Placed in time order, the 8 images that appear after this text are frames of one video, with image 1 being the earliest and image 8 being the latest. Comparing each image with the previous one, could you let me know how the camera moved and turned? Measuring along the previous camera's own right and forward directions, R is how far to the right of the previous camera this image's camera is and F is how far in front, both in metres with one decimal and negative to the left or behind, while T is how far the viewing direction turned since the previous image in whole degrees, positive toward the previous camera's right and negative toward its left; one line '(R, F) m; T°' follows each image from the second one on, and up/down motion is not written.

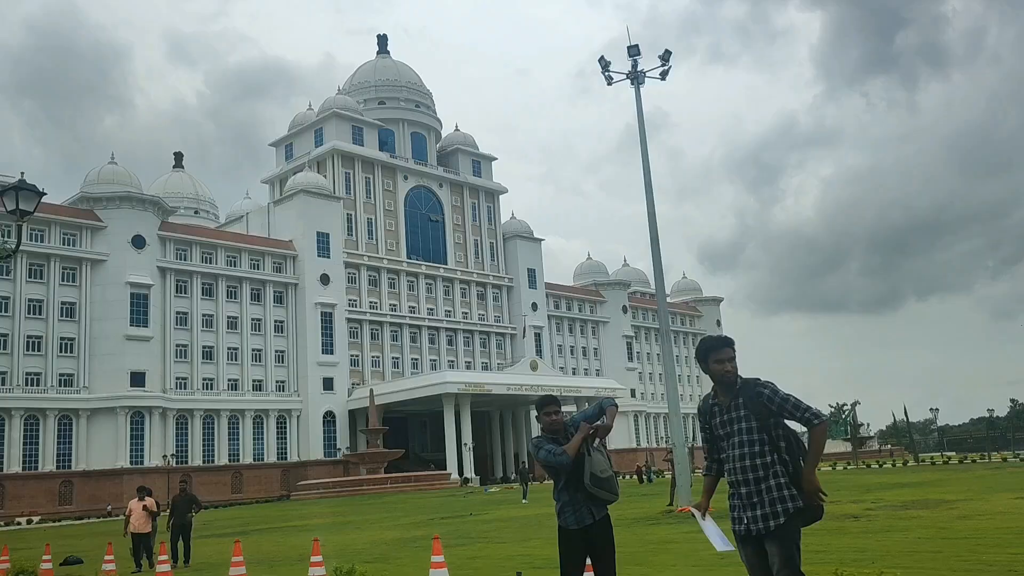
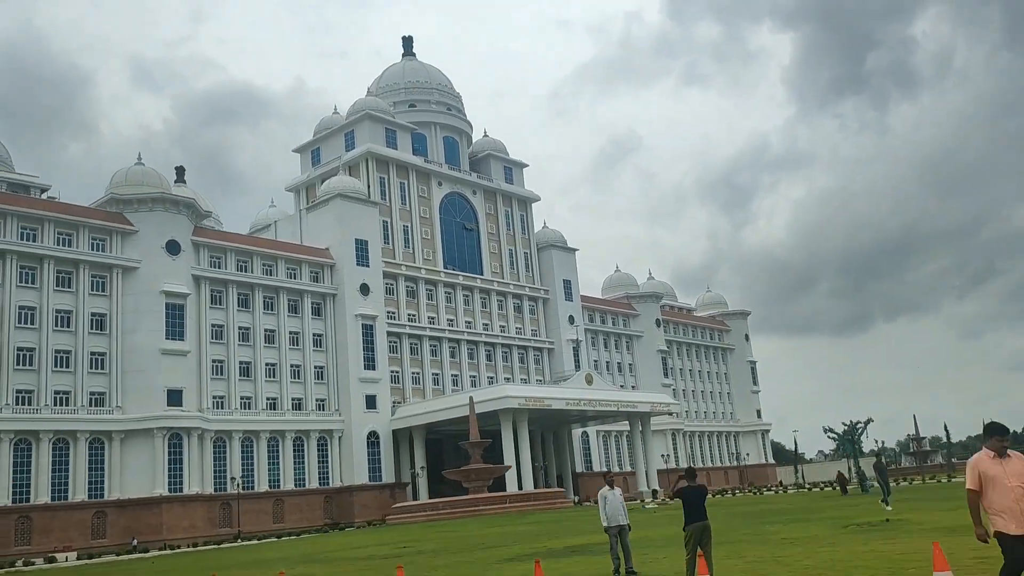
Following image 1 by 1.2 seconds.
(-5.6, +4.3) m; +2°
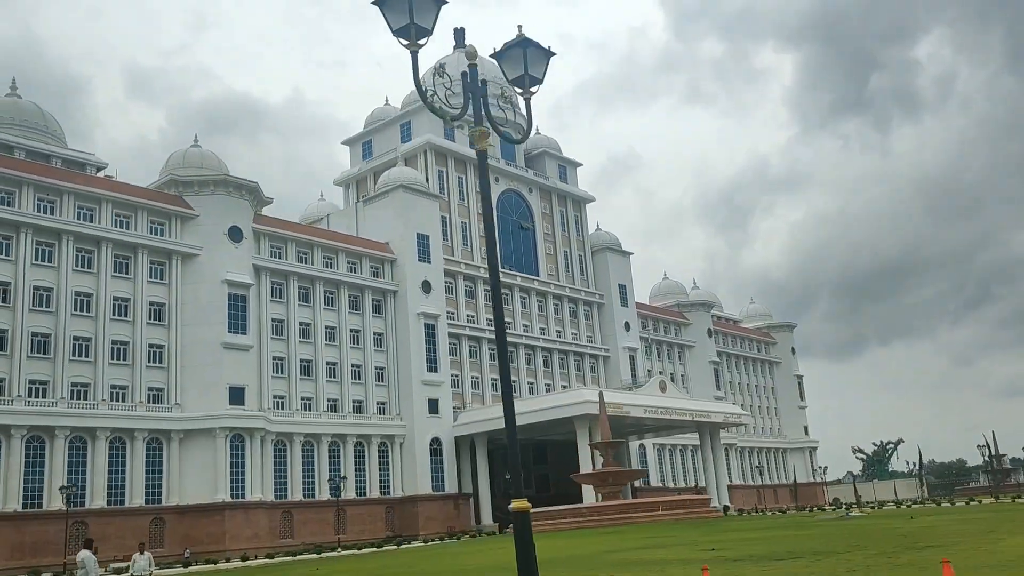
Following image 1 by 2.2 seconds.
(-5.0, +3.6) m; +1°
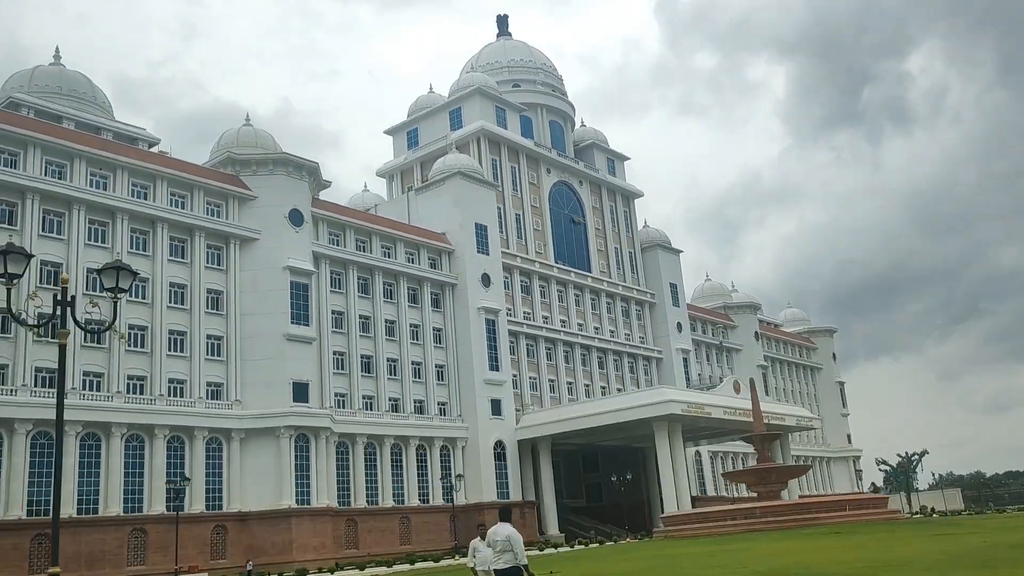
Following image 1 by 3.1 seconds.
(-4.7, +3.6) m; +1°
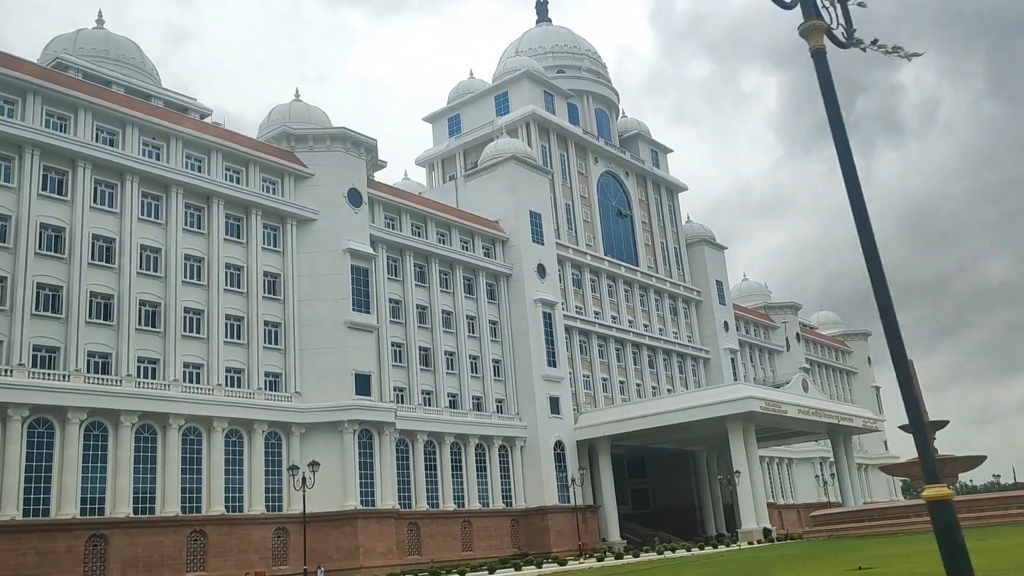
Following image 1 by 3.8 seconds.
(-3.9, +3.0) m; +1°
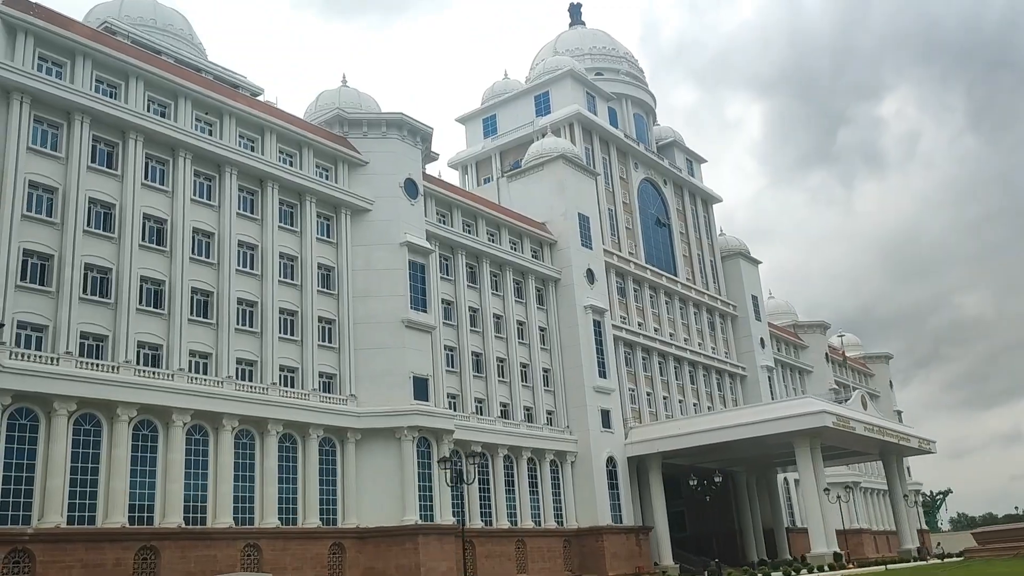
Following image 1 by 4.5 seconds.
(-3.7, +2.9) m; +2°
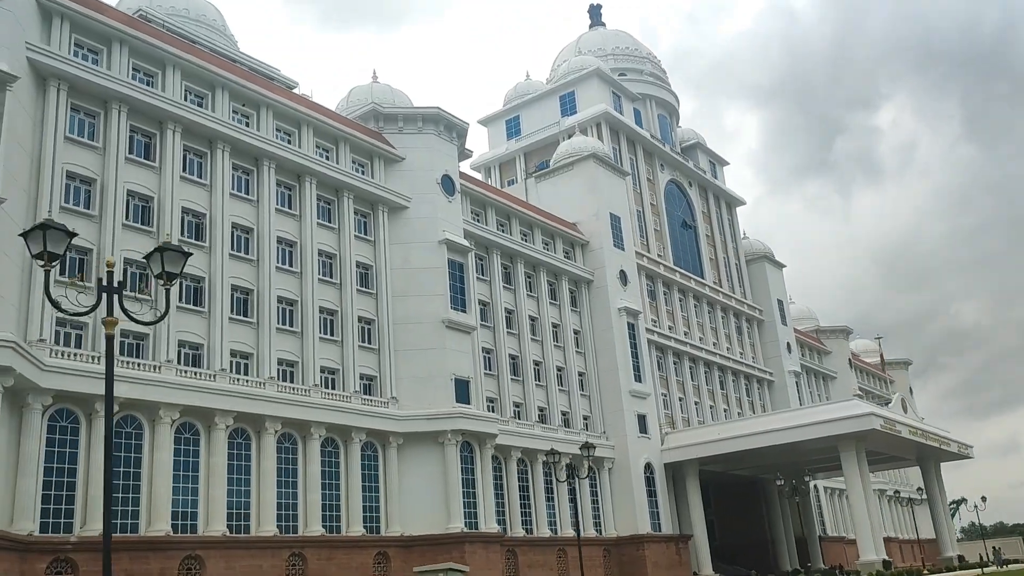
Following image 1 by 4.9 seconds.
(-1.8, +1.3) m; 0°
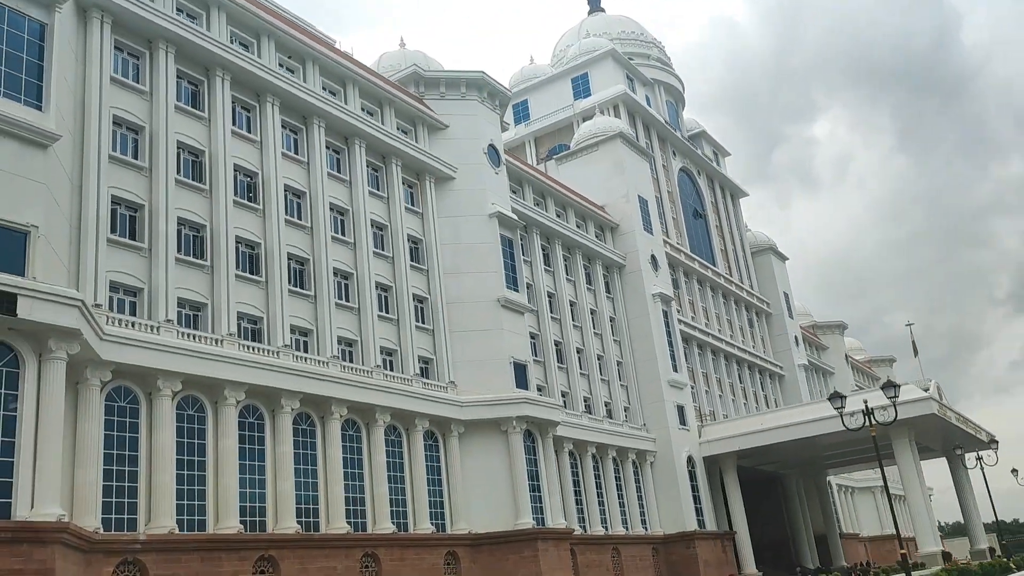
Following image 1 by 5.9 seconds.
(-4.2, +2.9) m; +4°
